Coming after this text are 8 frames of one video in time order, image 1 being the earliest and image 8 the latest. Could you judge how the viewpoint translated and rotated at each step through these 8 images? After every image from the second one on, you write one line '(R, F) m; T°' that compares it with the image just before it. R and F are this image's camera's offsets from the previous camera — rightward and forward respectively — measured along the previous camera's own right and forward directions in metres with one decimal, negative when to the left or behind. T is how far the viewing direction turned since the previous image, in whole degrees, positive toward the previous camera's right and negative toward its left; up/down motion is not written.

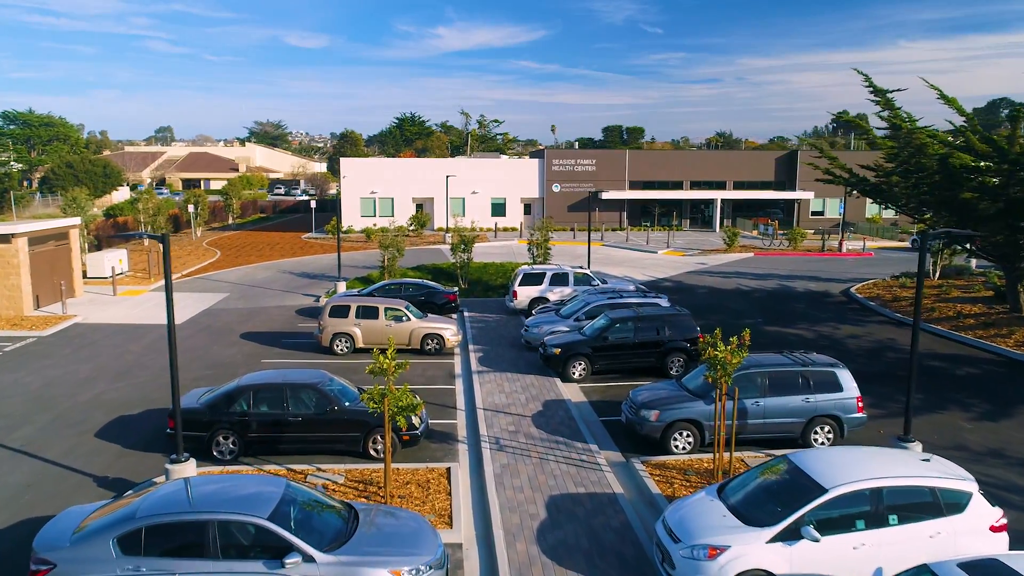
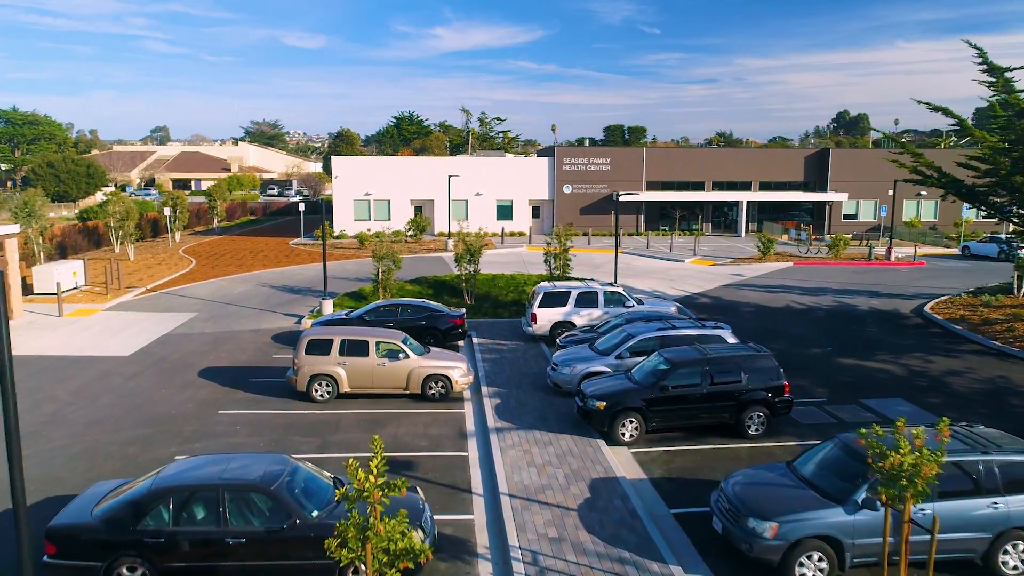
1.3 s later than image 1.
(-0.5, +3.9) m; 0°
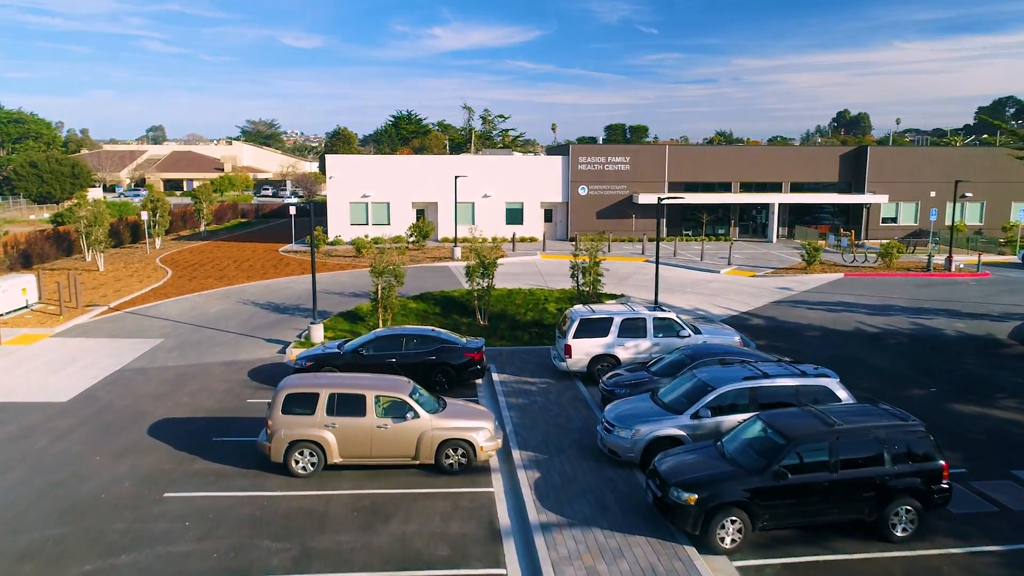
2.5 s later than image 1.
(-0.7, +3.6) m; 0°
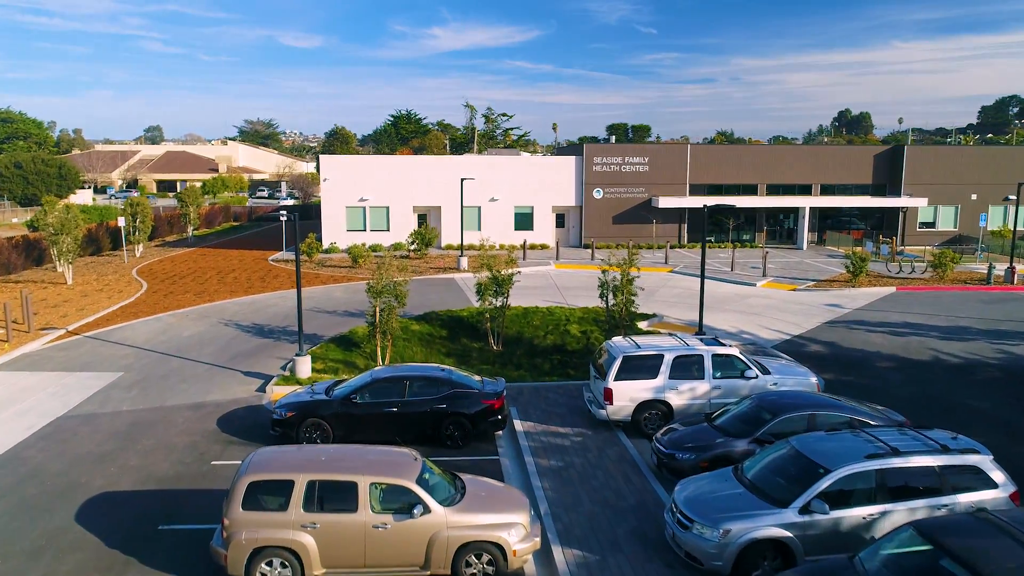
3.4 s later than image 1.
(-0.5, +3.0) m; 0°
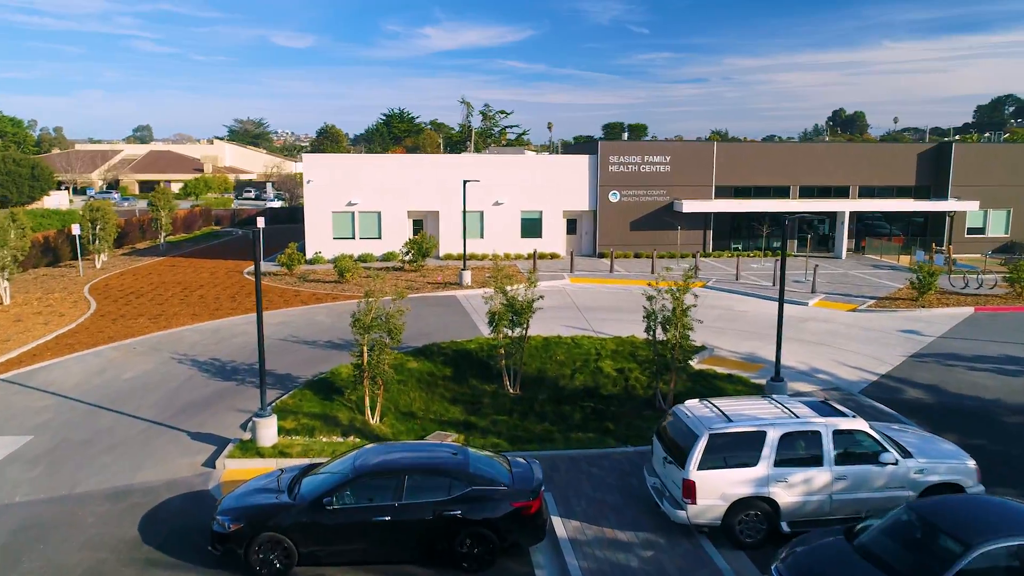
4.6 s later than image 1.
(-0.6, +3.9) m; +1°
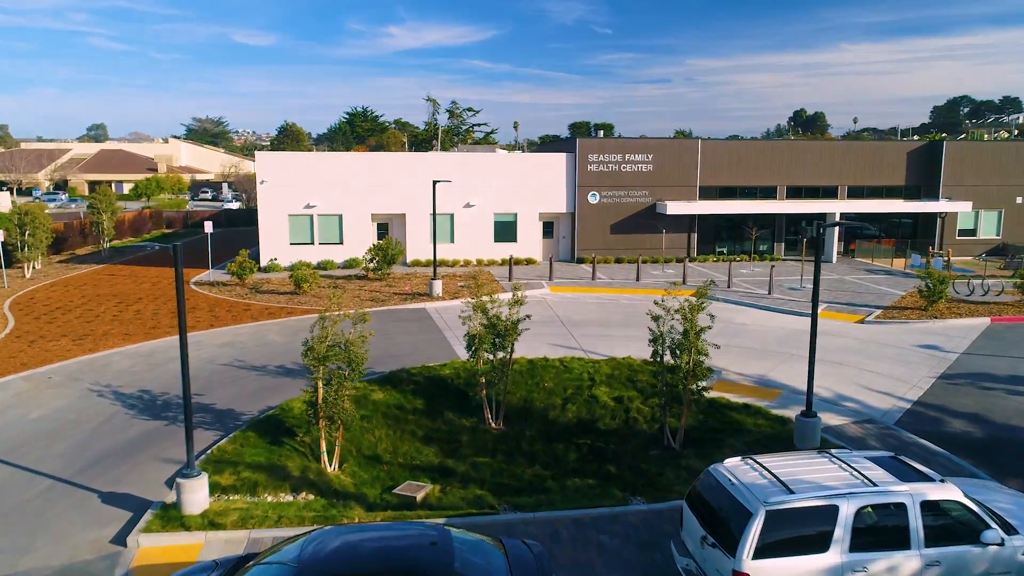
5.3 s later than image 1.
(-0.3, +2.3) m; +3°
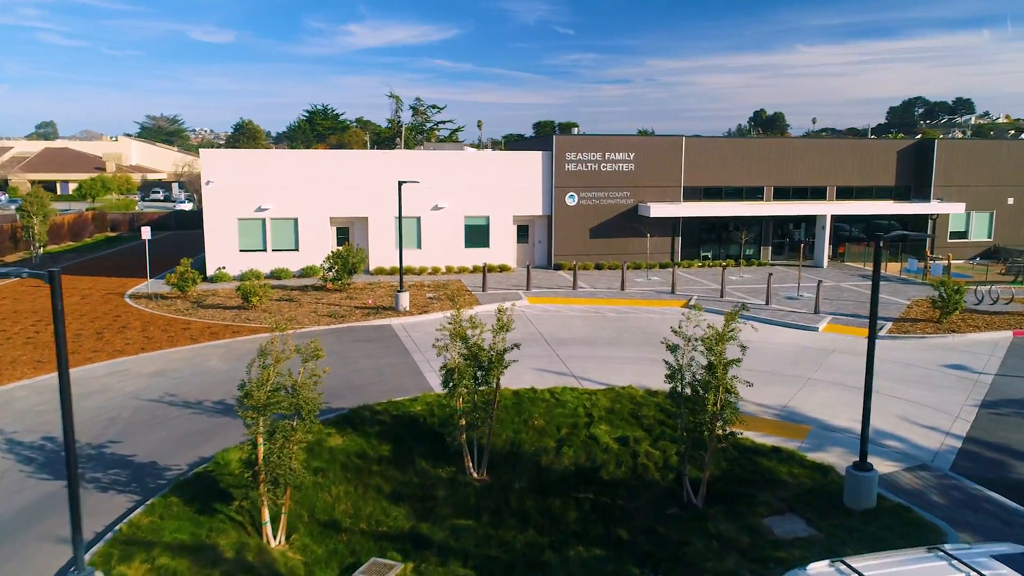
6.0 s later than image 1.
(-0.3, +2.3) m; +3°
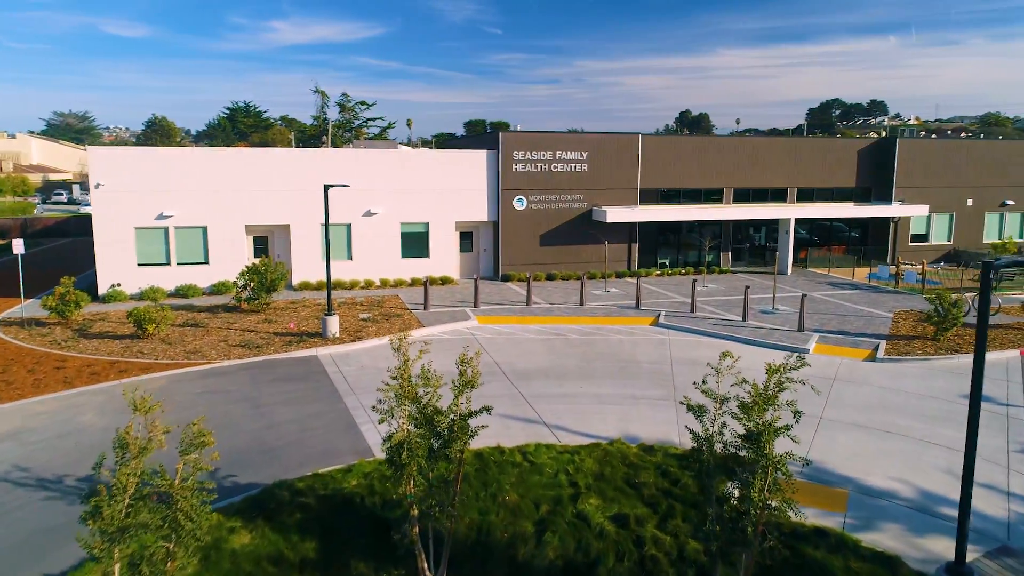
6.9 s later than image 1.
(-0.4, +2.9) m; +5°
